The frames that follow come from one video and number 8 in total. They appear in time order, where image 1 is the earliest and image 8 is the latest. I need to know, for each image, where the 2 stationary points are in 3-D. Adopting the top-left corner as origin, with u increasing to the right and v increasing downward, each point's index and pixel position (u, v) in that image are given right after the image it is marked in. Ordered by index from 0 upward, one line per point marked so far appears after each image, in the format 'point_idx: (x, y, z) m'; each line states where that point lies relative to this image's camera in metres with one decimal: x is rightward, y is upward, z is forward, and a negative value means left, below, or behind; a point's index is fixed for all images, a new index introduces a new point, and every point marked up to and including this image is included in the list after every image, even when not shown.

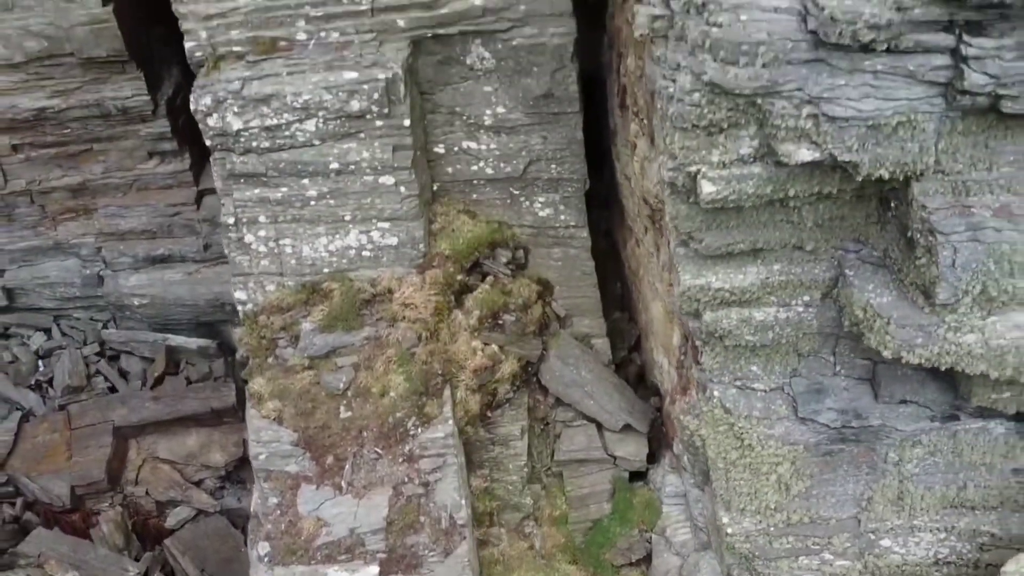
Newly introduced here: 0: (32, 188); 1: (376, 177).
0: (-3.7, +0.8, +6.3) m
1: (-0.7, +0.6, +4.3) m
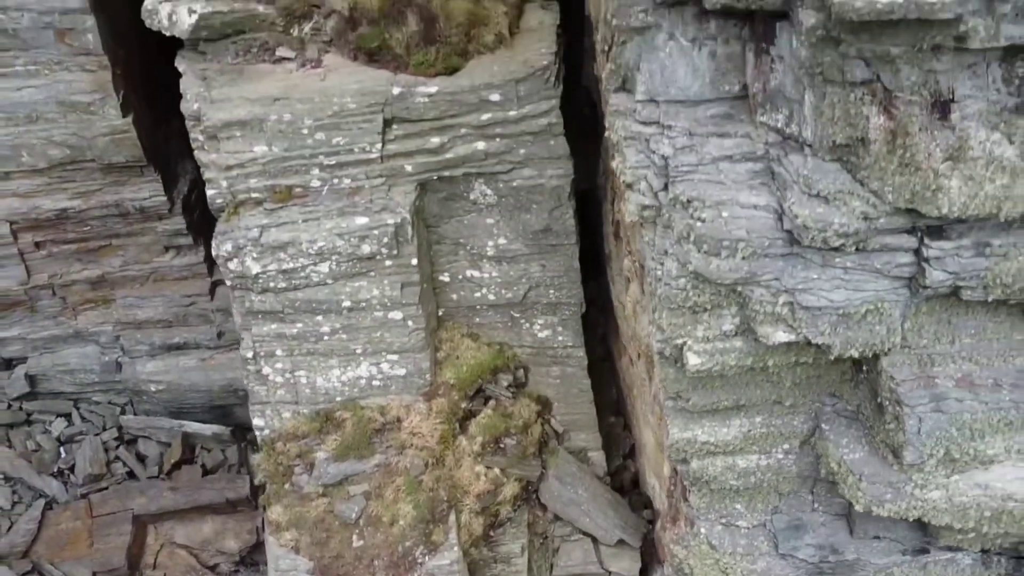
0: (-3.6, 0.0, +6.6) m
1: (-0.7, -0.1, +4.6) m
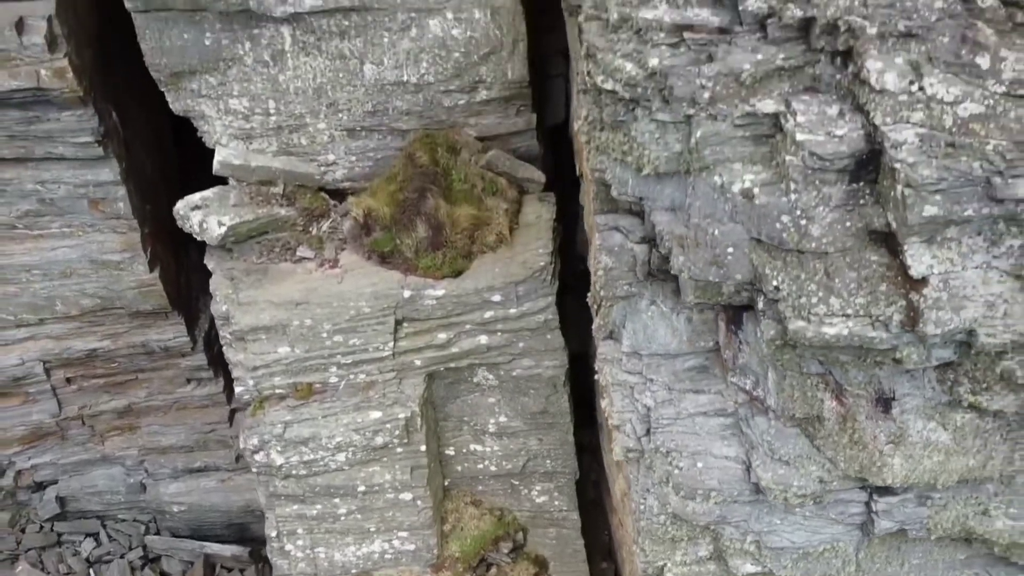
0: (-3.6, -1.1, +7.0) m
1: (-0.7, -1.3, +5.0) m
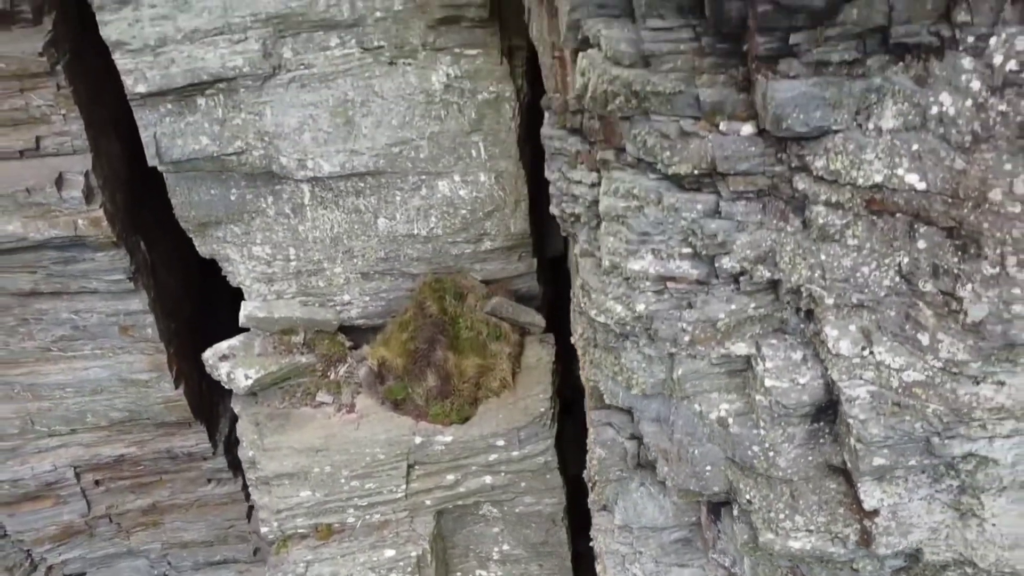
0: (-3.6, -2.0, +7.5) m
1: (-0.7, -2.2, +5.5) m
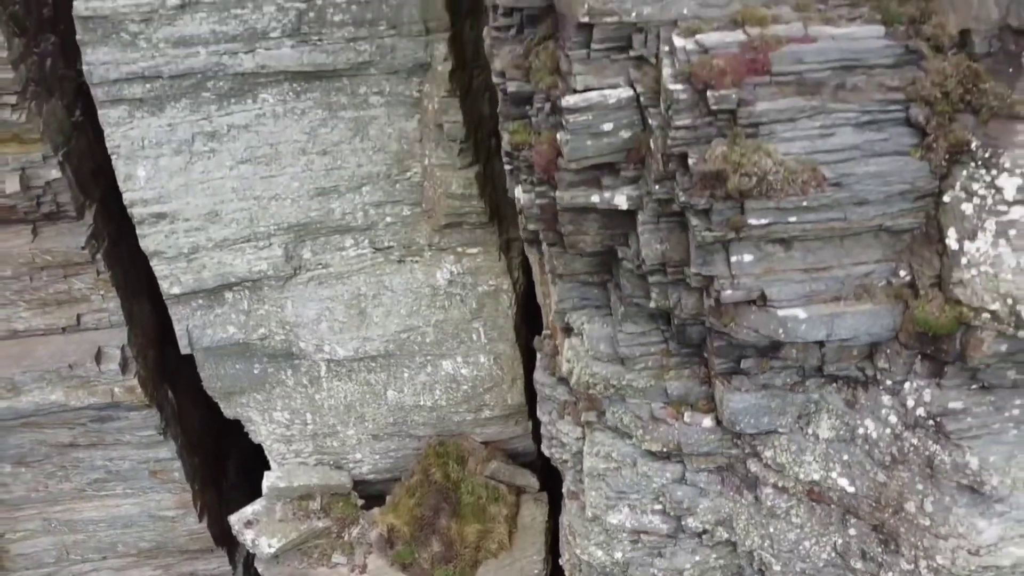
0: (-3.7, -3.3, +8.1) m
1: (-0.7, -3.5, +6.1) m
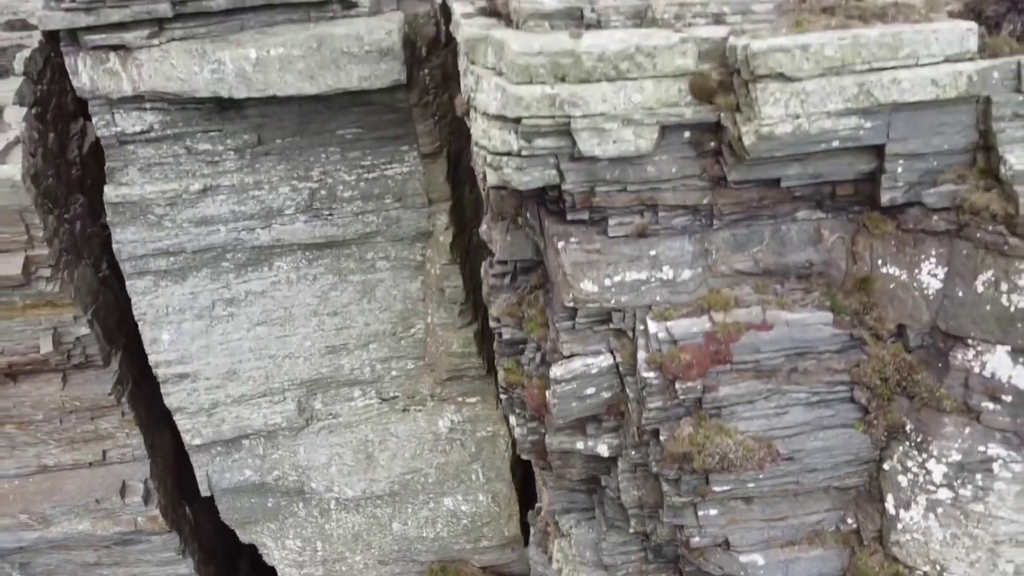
0: (-3.7, -4.5, +8.5) m
1: (-0.7, -4.7, +6.6) m
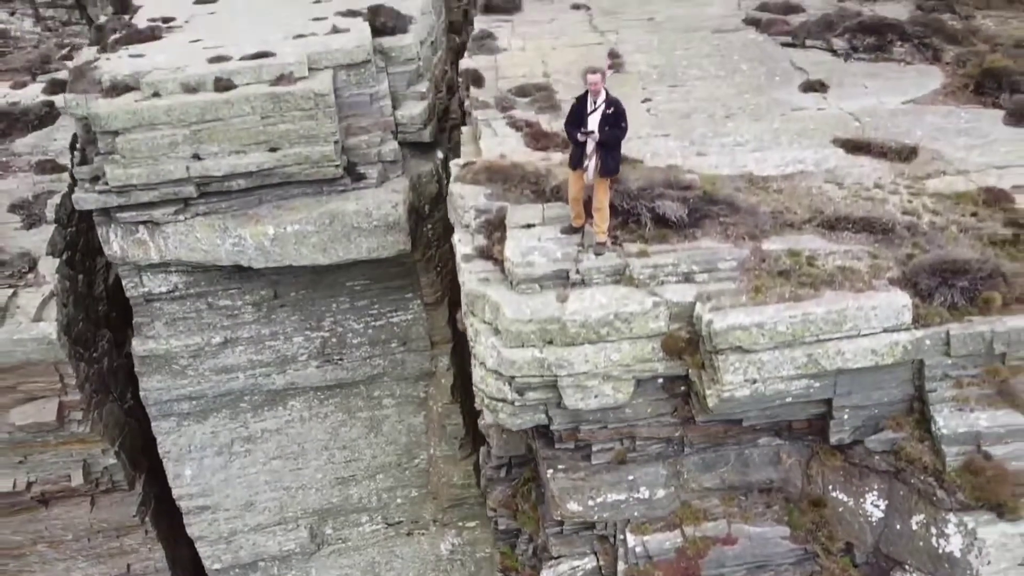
0: (-3.7, -5.6, +9.1) m
1: (-0.8, -5.8, +7.1) m
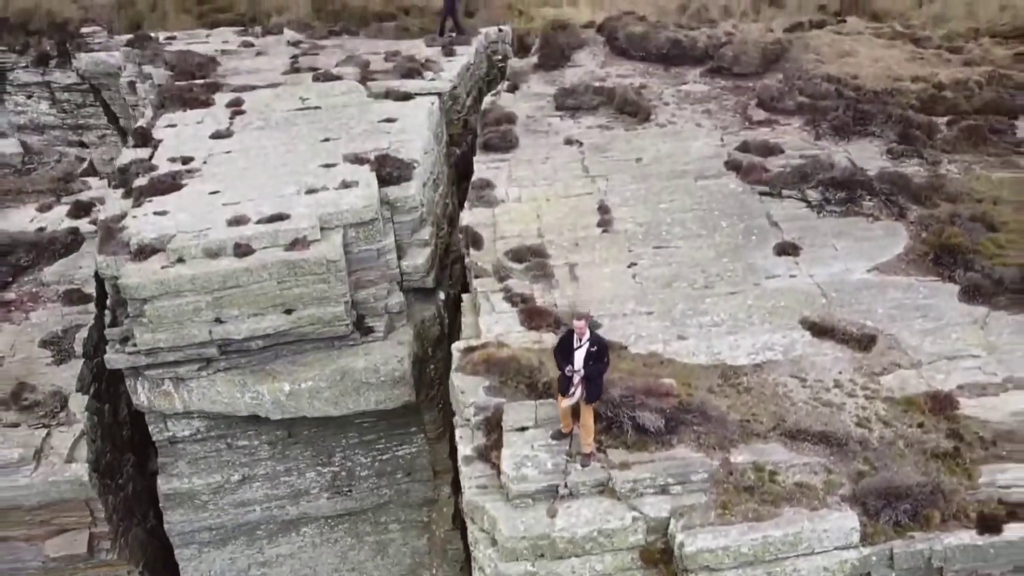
0: (-3.8, -6.8, +9.6) m
1: (-0.8, -7.0, +7.6) m
